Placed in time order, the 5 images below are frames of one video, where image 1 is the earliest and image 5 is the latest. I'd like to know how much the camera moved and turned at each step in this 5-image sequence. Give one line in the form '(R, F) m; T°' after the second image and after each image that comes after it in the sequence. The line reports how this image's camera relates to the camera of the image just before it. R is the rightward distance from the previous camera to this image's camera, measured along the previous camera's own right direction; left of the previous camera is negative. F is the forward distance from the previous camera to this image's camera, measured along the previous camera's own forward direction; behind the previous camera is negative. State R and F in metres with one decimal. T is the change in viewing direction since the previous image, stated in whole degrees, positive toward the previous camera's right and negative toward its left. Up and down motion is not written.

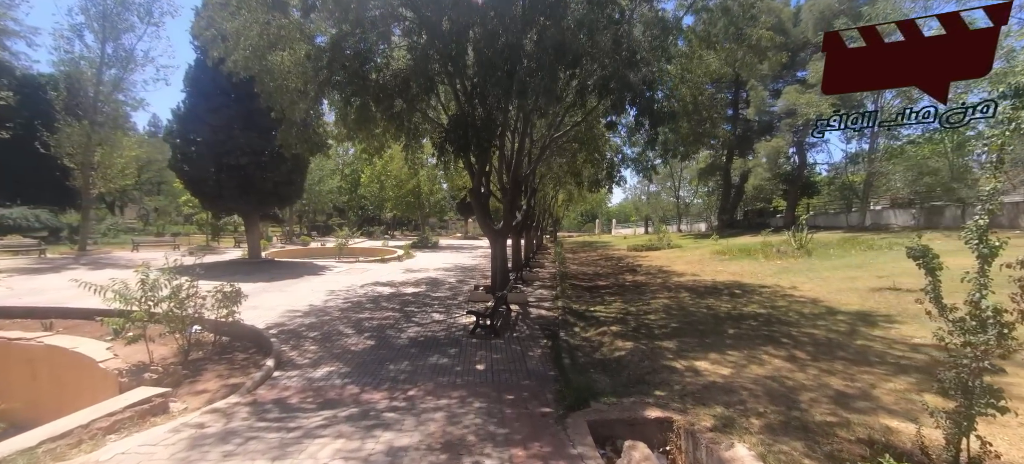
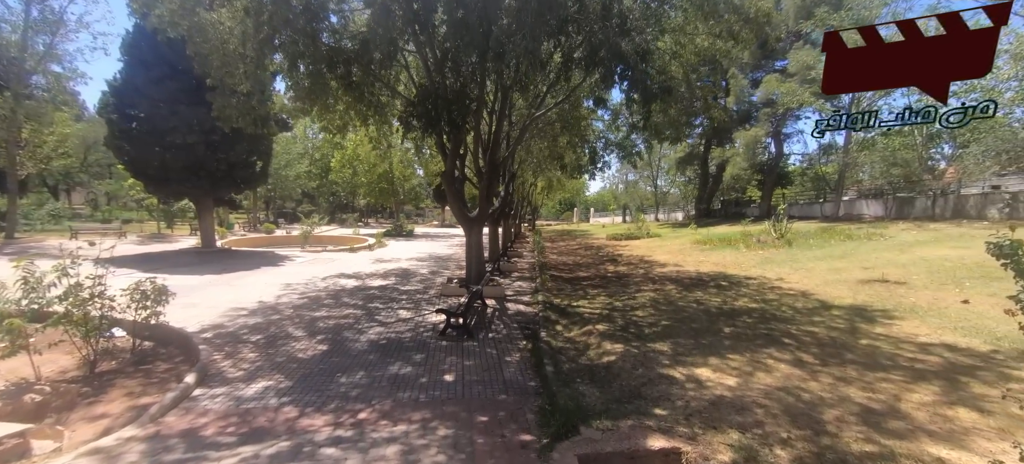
(0.0, +0.8) m; +3°
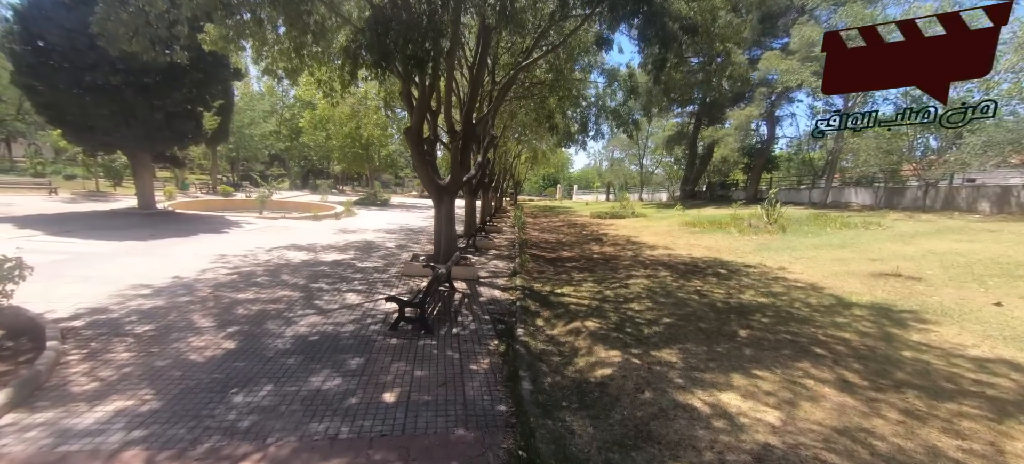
(+0.1, +1.3) m; +3°
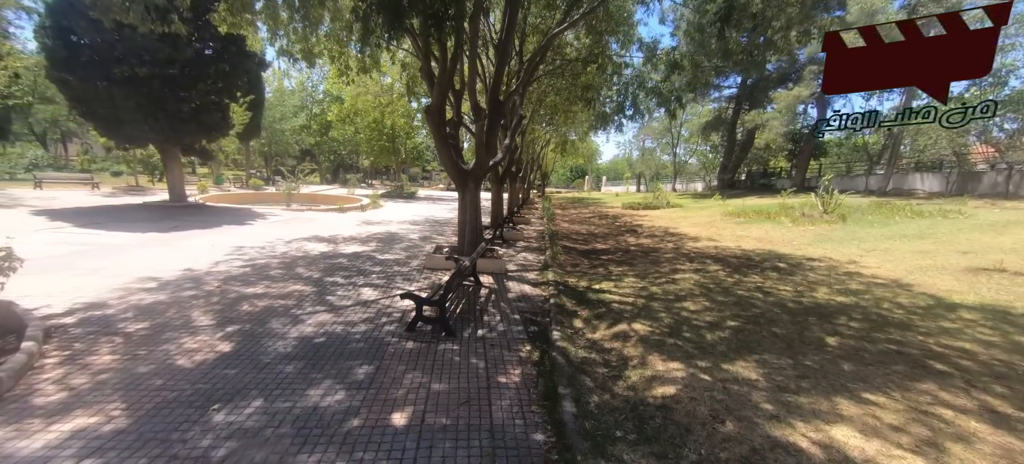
(-0.1, +0.7) m; -4°
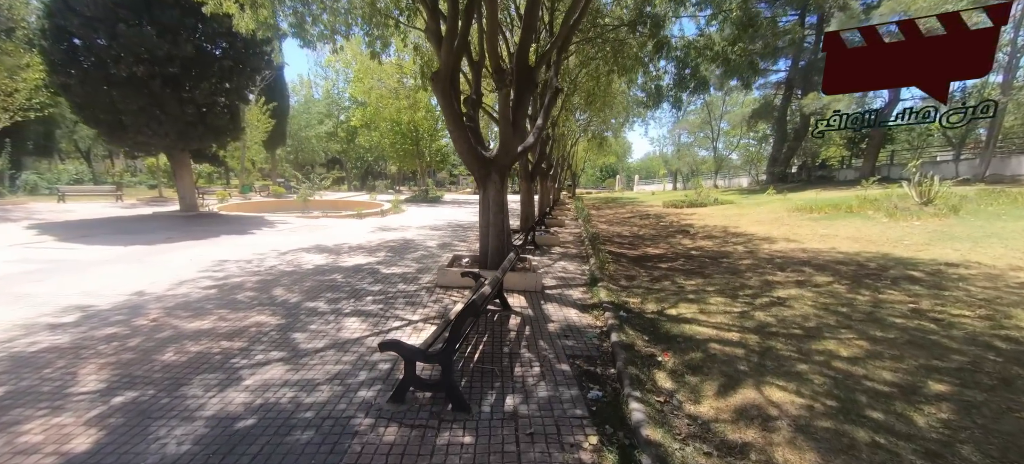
(-0.1, +1.6) m; -4°
